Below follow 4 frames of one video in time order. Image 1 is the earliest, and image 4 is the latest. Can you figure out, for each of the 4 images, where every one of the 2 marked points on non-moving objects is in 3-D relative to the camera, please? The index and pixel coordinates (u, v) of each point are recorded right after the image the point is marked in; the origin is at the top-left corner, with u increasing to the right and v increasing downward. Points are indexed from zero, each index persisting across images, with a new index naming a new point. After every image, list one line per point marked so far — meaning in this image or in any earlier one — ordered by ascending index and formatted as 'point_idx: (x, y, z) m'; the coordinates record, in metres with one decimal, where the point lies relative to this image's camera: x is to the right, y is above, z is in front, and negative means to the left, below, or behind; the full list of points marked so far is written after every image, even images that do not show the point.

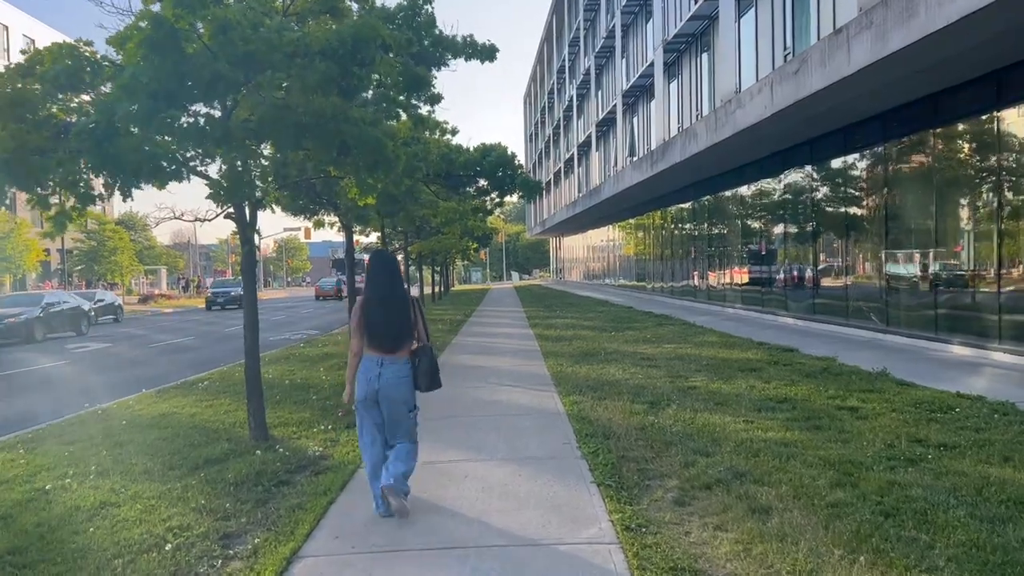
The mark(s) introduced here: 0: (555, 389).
0: (+0.5, -1.2, +10.2) m
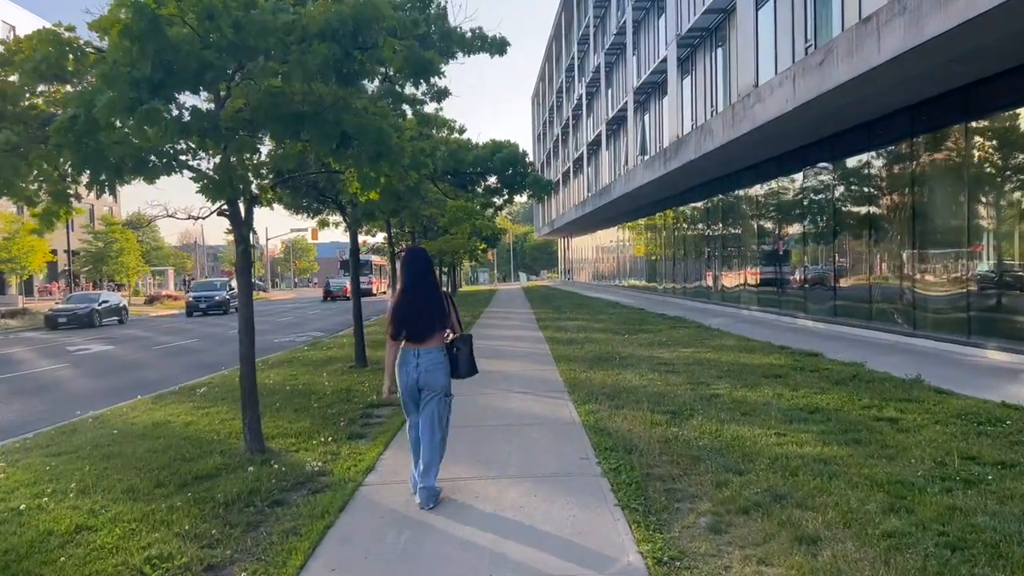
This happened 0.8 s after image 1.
0: (+0.6, -1.2, +9.6) m
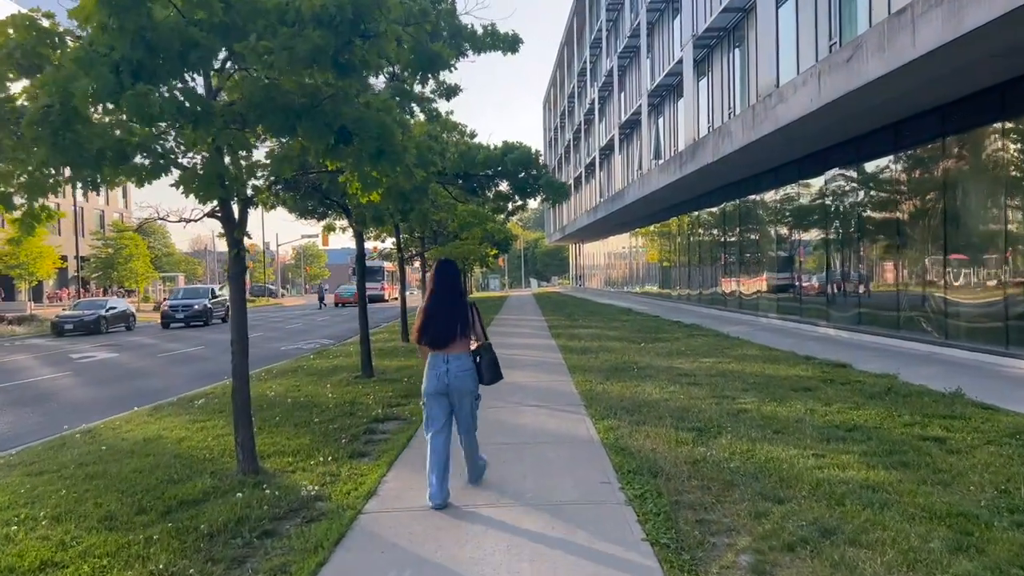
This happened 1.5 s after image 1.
0: (+0.8, -1.3, +9.1) m
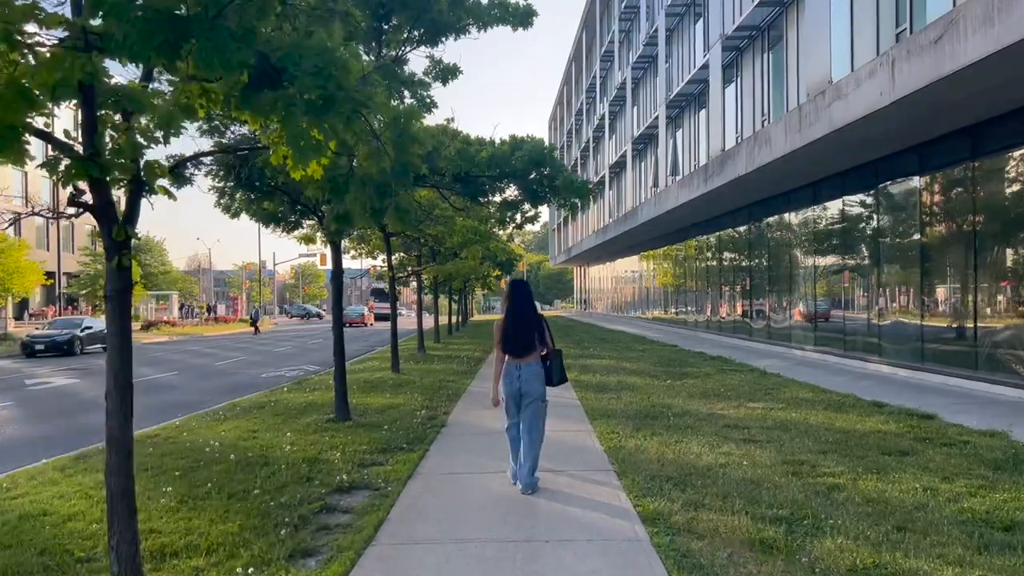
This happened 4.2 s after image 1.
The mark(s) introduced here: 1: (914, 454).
0: (+0.8, -1.5, +6.8) m
1: (+3.4, -1.4, +7.5) m
